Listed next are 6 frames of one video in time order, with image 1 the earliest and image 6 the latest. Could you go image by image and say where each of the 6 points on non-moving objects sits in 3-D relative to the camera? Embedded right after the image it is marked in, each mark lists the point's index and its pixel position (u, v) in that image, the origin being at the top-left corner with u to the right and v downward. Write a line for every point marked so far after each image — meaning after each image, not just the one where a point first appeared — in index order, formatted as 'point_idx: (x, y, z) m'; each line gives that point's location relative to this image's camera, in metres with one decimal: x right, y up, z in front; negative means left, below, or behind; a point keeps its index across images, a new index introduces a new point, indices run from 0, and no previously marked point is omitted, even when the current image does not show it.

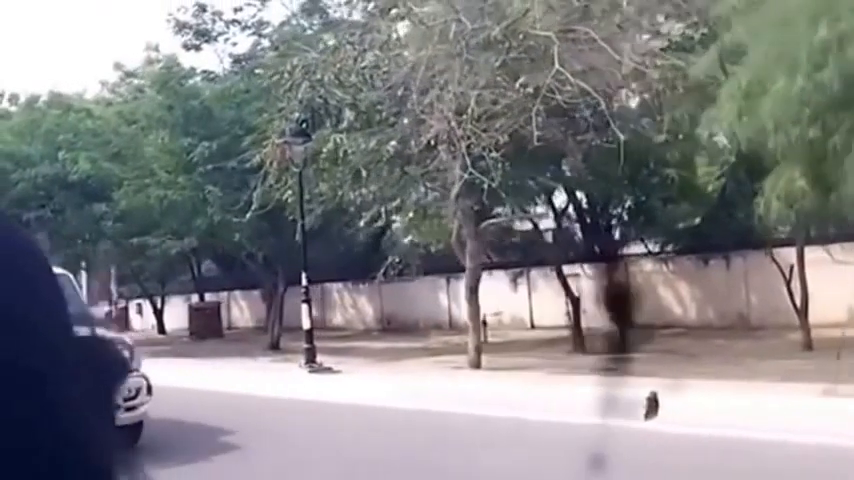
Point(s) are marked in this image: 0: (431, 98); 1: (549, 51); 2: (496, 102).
0: (0.0, +2.1, +19.6) m
1: (+1.7, +2.8, +19.0) m
2: (+0.9, +2.0, +19.2) m
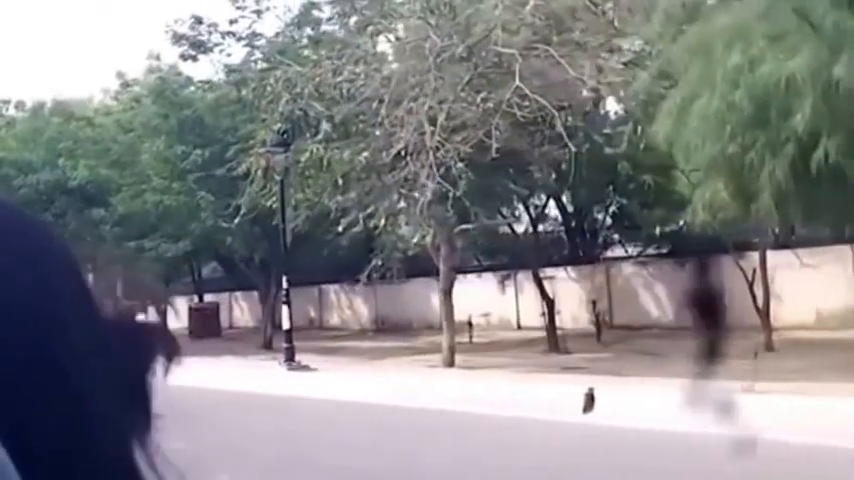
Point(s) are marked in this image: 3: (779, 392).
0: (-0.4, +2.0, +20.9) m
1: (+1.3, +2.6, +20.2) m
2: (+0.5, +1.9, +20.4) m
3: (+5.1, -2.2, +19.1) m
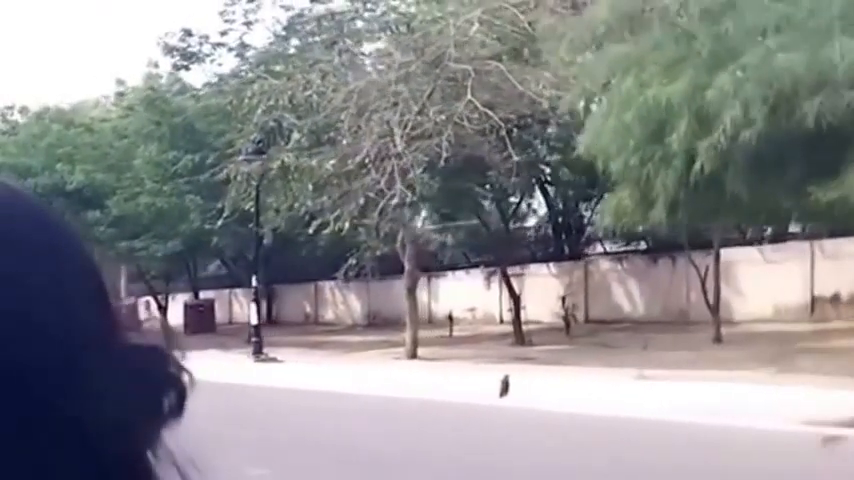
0: (-1.1, +2.0, +22.4) m
1: (+0.6, +2.7, +21.7) m
2: (-0.2, +1.9, +21.8) m
3: (+4.4, -2.1, +20.5) m
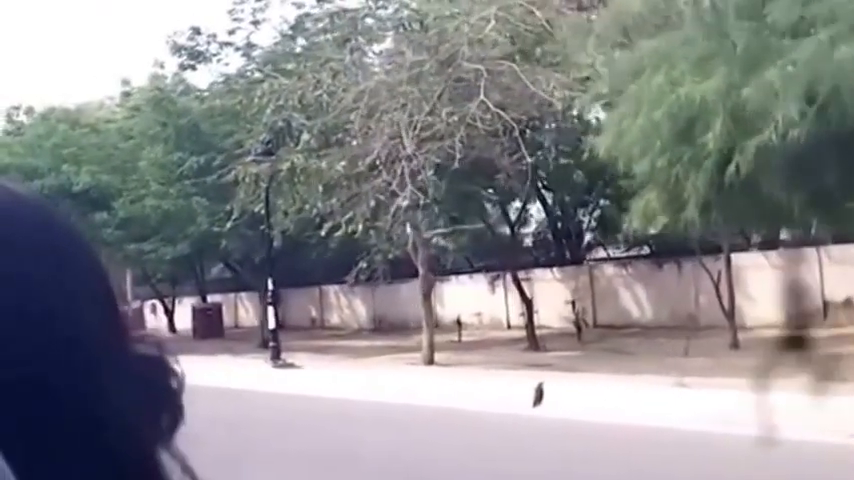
0: (-0.9, +1.9, +22.1) m
1: (+0.8, +2.6, +21.4) m
2: (+0.1, +1.9, +21.6) m
3: (+4.6, -2.2, +20.2) m
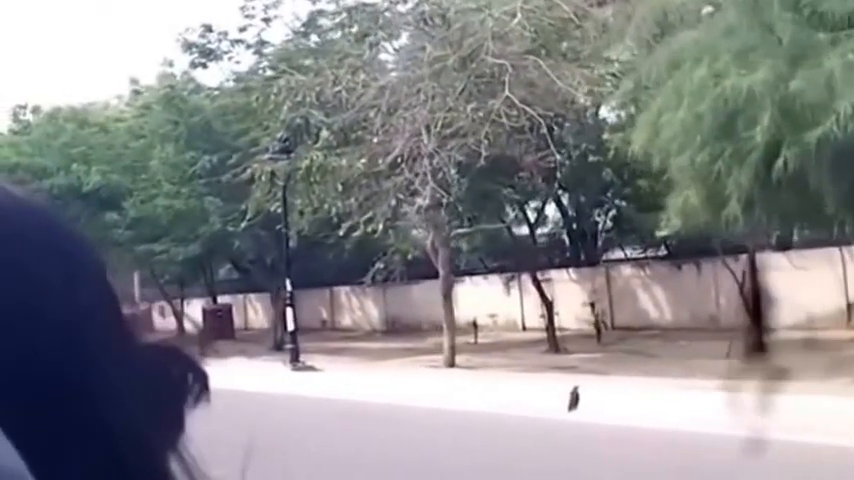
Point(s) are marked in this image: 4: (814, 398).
0: (-0.5, +1.9, +21.5) m
1: (+1.2, +2.6, +20.8) m
2: (+0.5, +1.9, +21.0) m
3: (+5.0, -2.2, +19.7) m
4: (+5.6, -2.2, +19.3) m
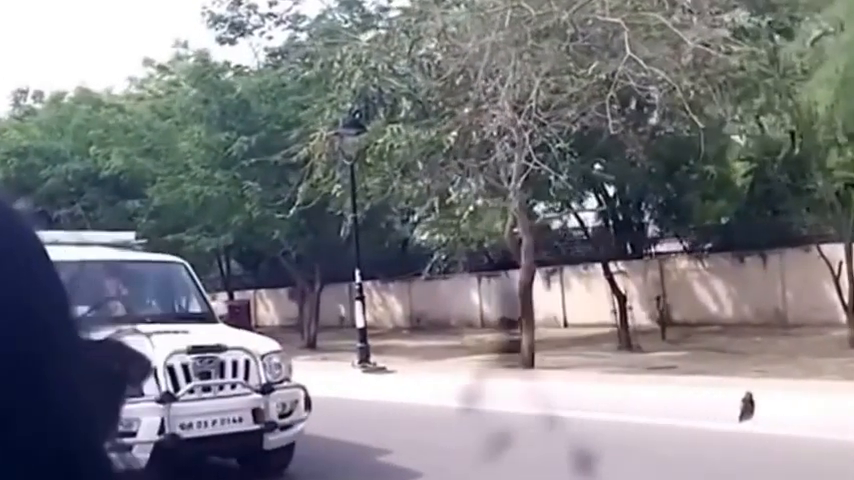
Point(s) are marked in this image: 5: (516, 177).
0: (+0.9, +2.1, +19.3) m
1: (+2.6, +2.8, +18.7) m
2: (+1.8, +2.1, +18.8) m
3: (+6.4, -2.0, +17.6) m
4: (+7.0, -2.0, +17.3) m
5: (+1.3, +0.9, +19.6) m
